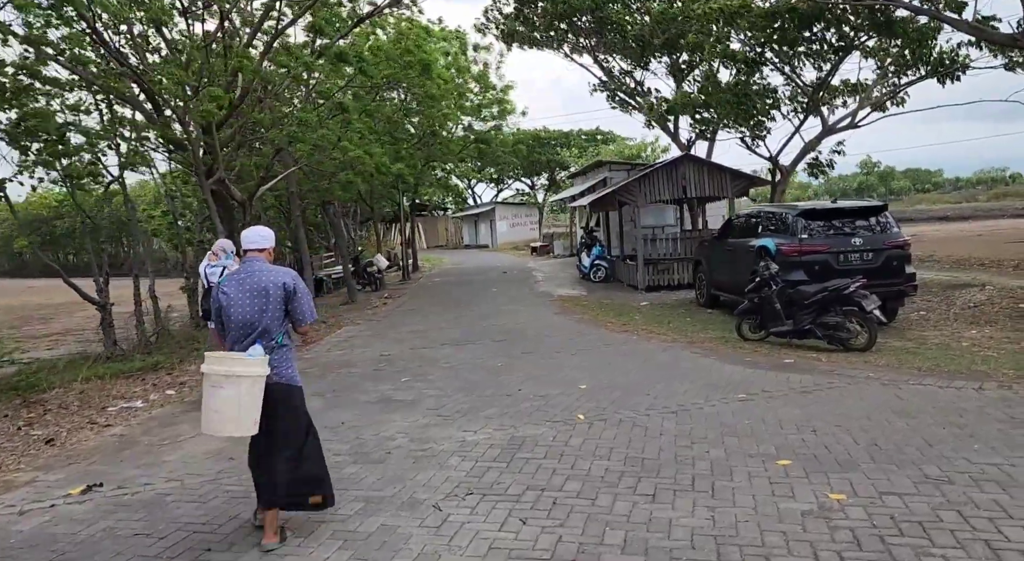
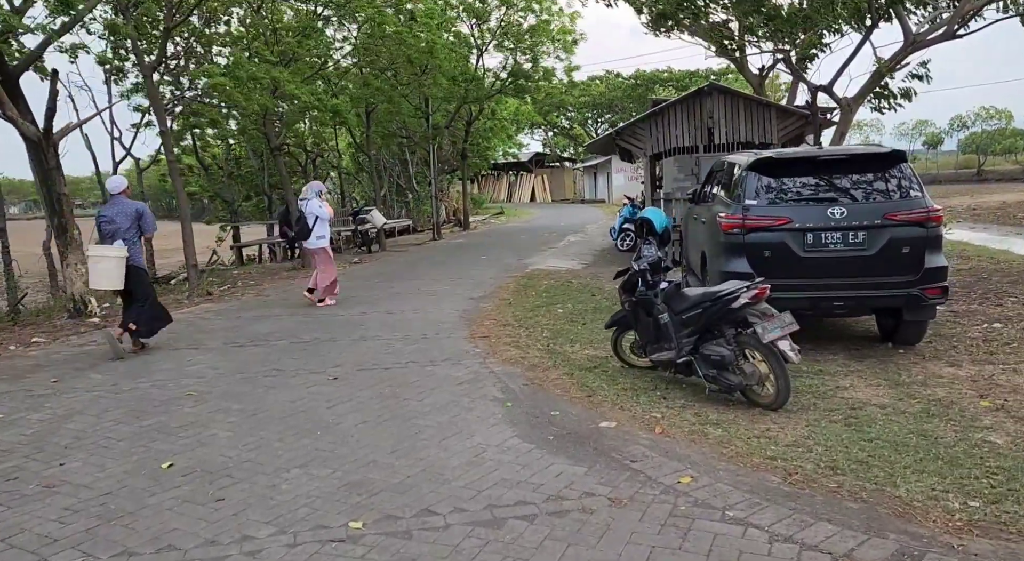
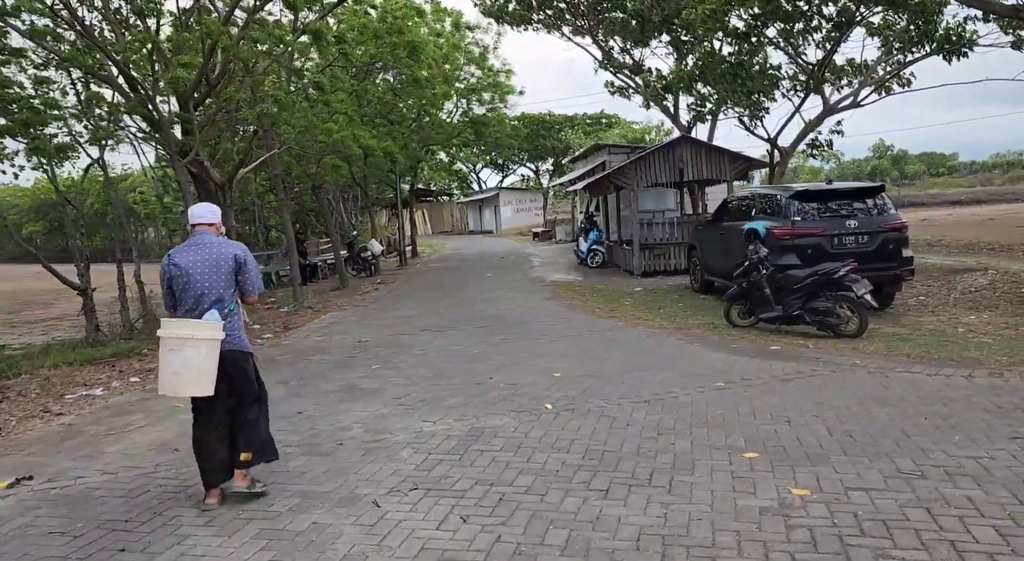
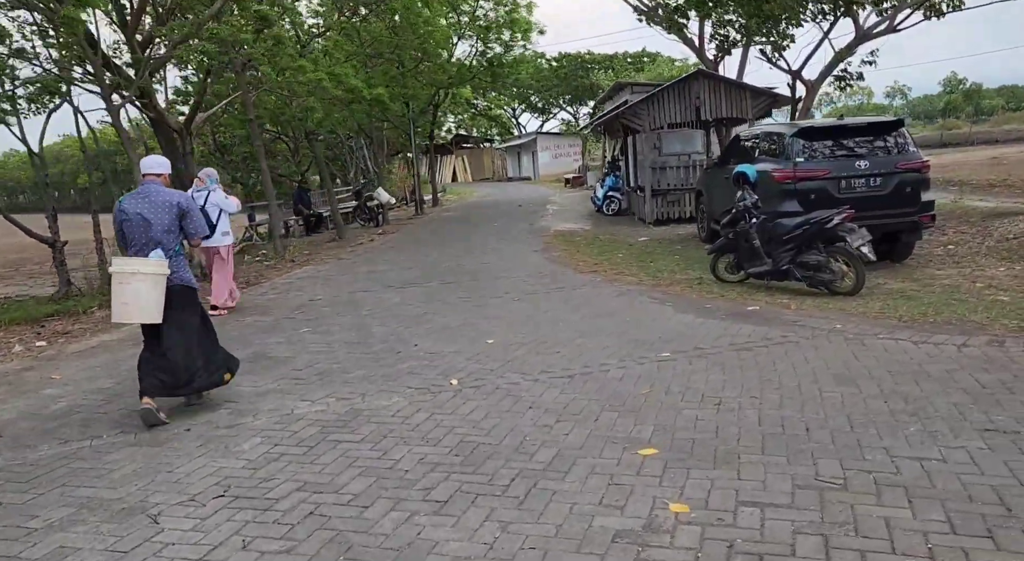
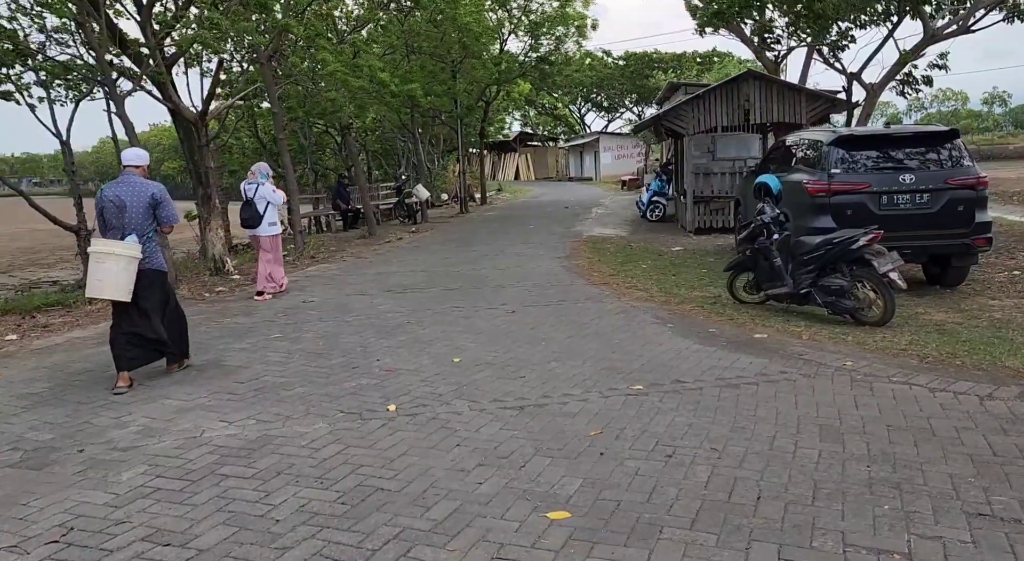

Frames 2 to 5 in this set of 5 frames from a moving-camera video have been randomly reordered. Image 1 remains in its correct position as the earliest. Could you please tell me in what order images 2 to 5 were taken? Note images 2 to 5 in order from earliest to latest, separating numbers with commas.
3, 4, 5, 2
